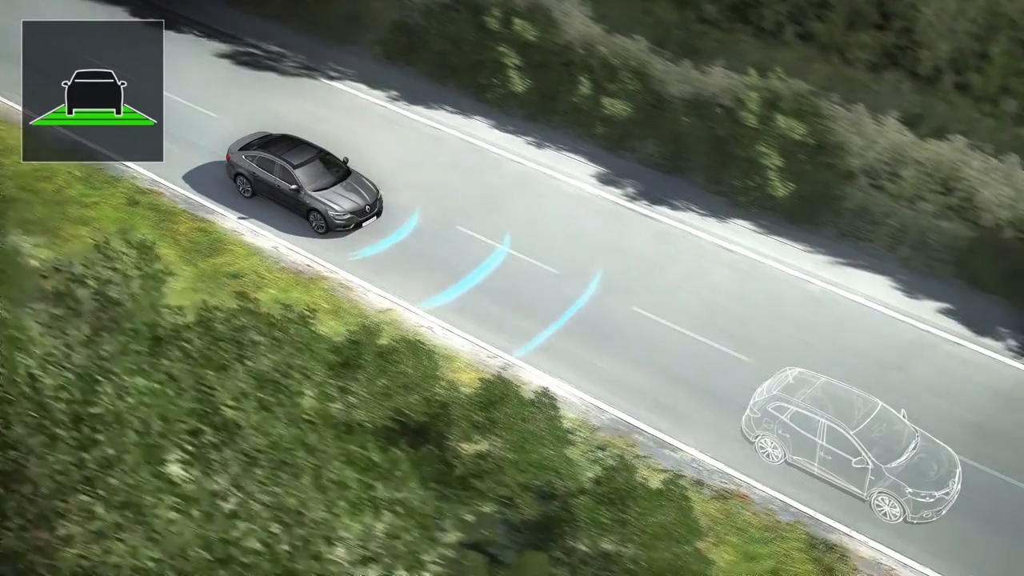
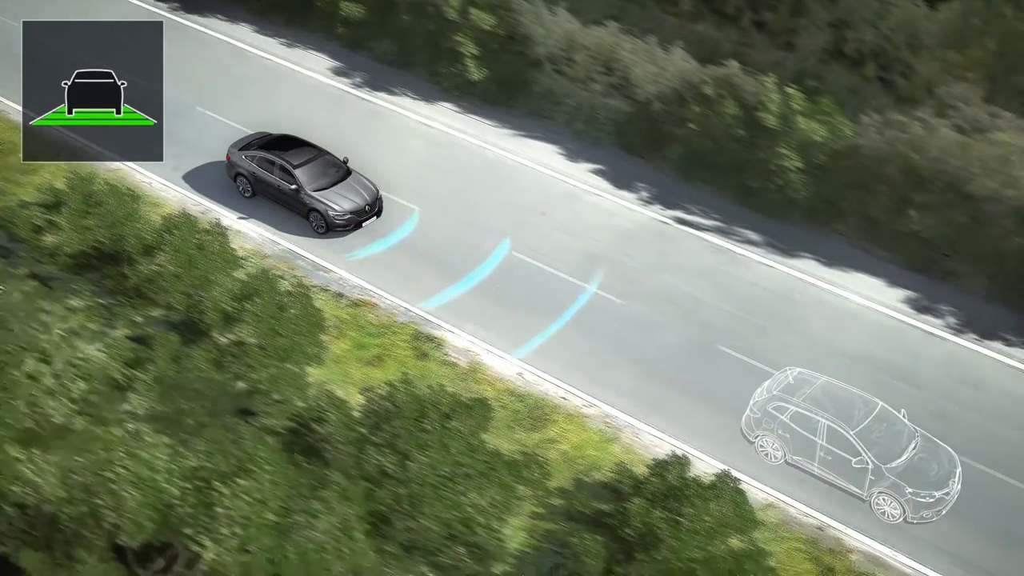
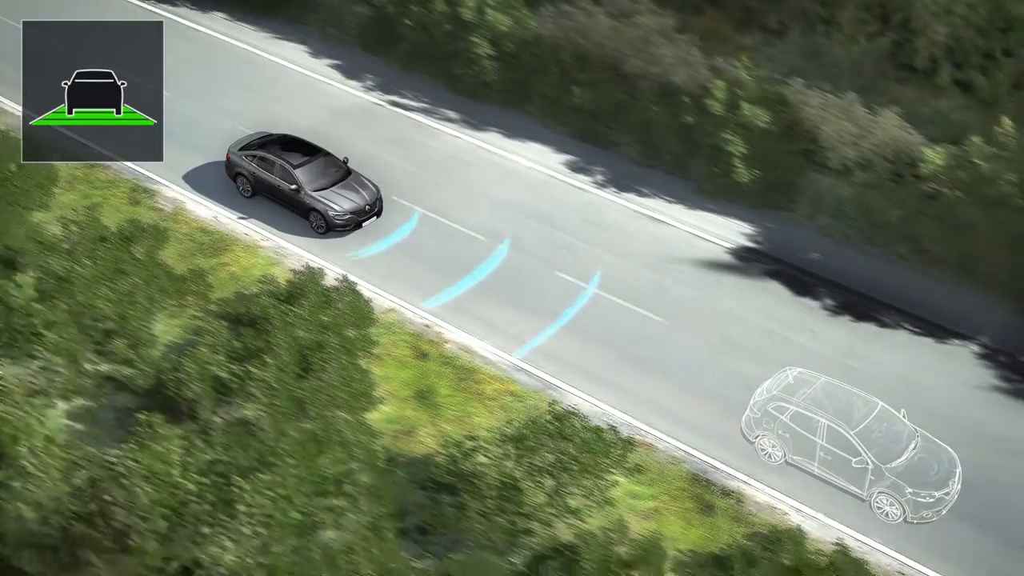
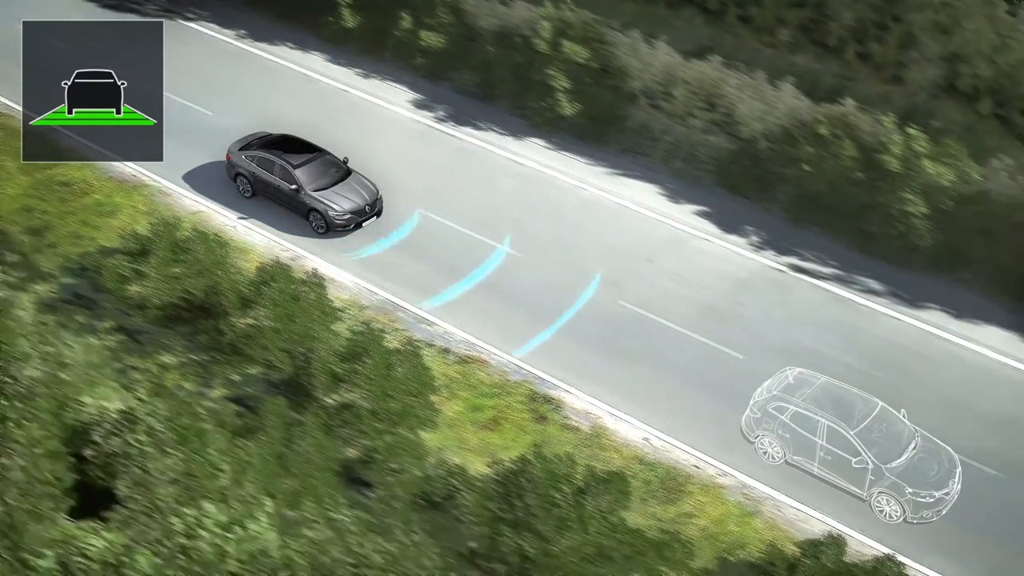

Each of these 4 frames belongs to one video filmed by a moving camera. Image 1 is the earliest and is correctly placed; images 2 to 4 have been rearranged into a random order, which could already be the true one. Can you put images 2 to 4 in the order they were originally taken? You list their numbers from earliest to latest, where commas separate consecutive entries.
4, 2, 3
